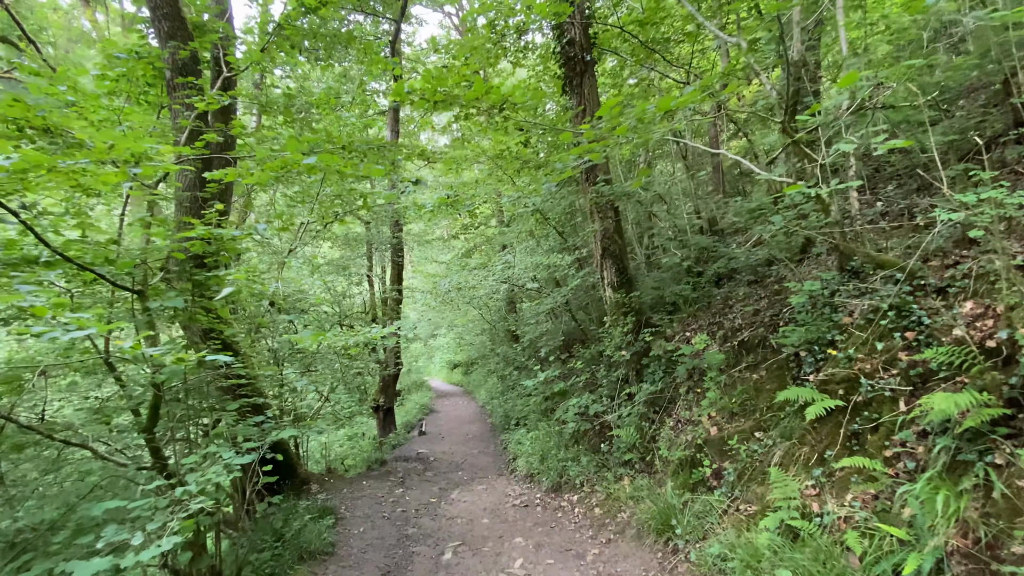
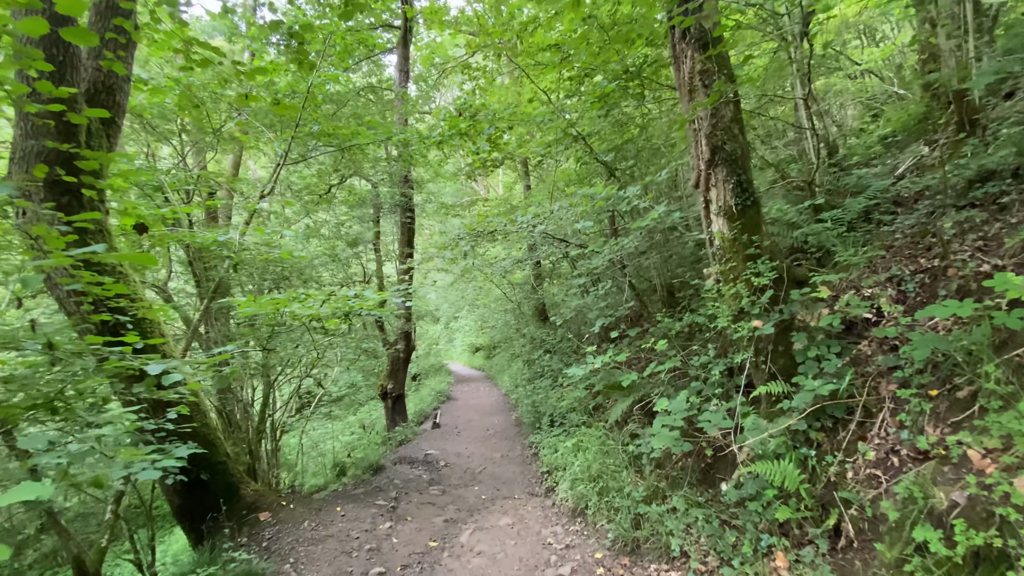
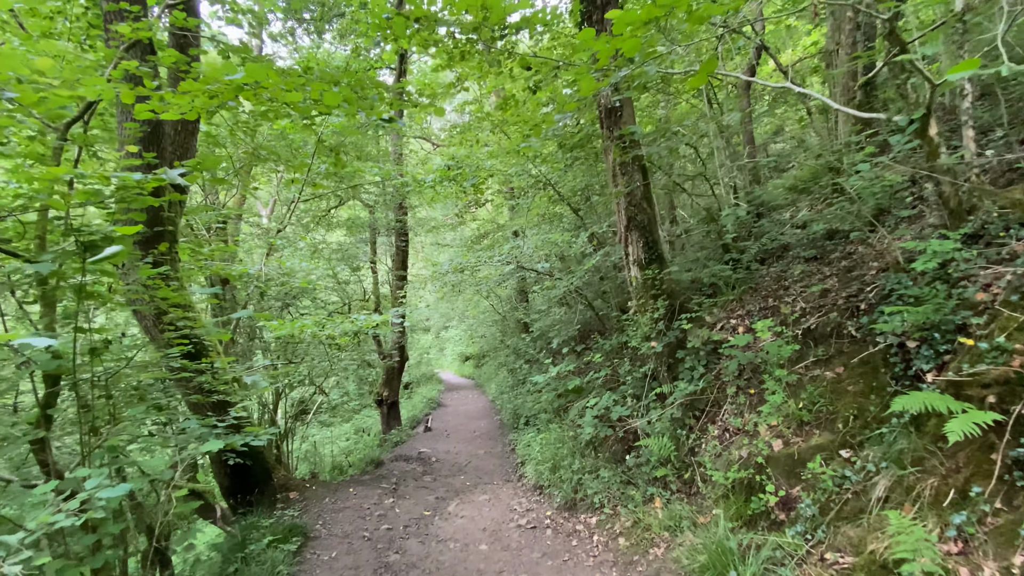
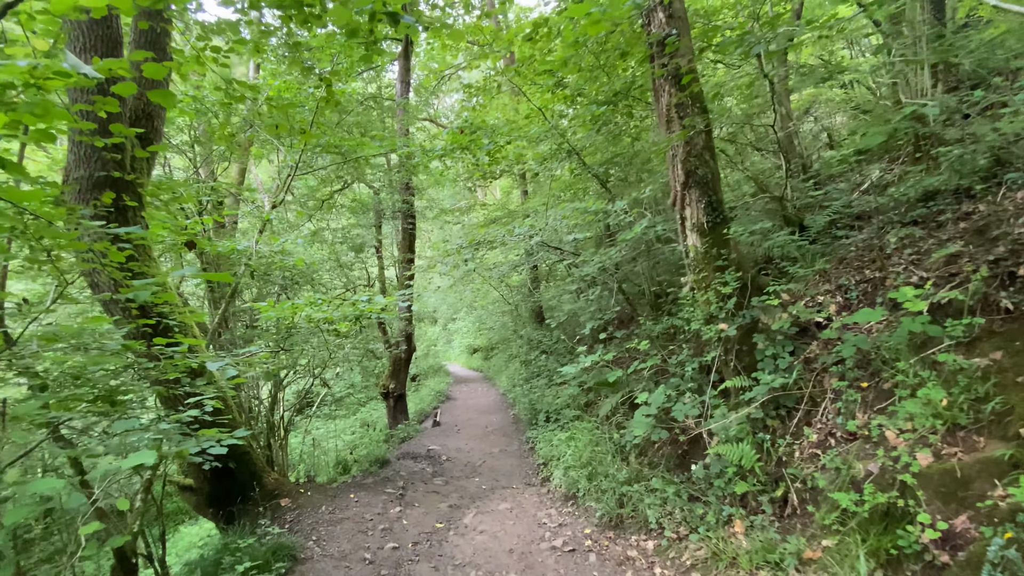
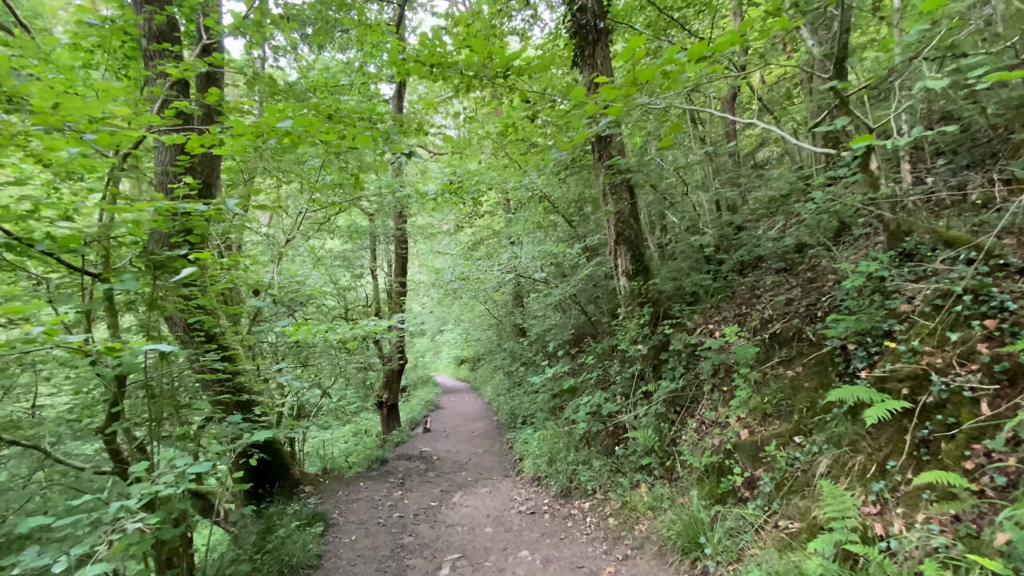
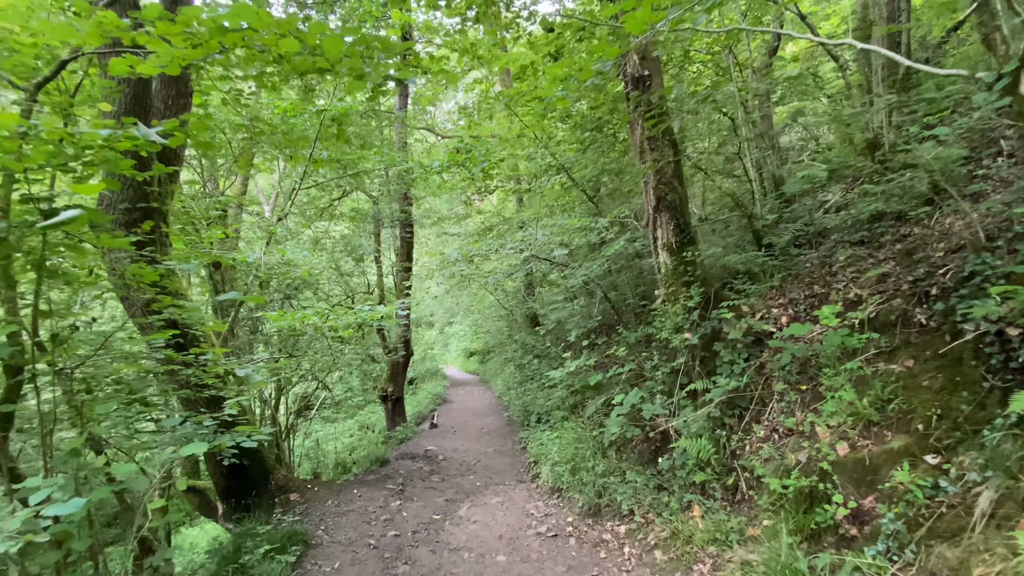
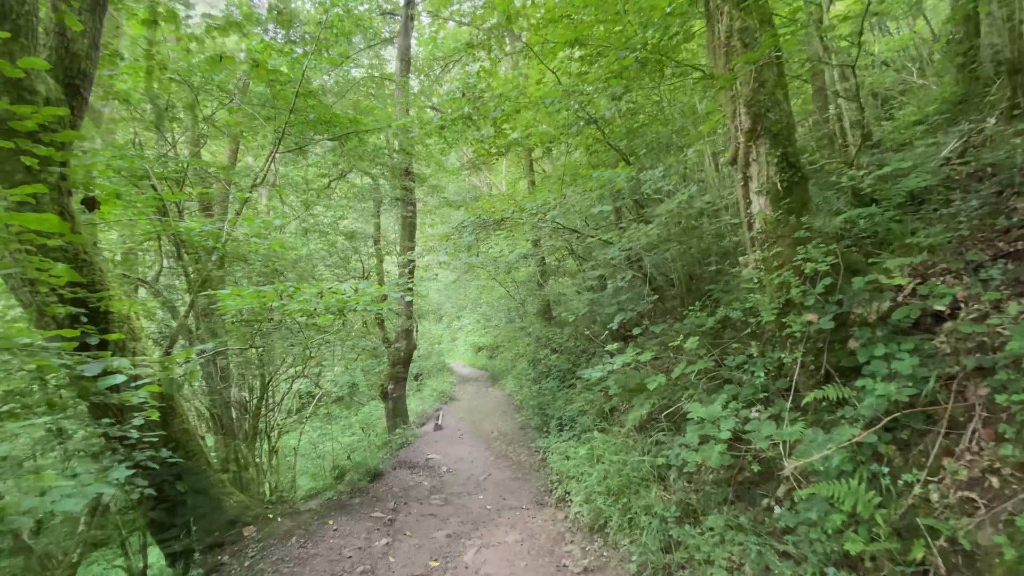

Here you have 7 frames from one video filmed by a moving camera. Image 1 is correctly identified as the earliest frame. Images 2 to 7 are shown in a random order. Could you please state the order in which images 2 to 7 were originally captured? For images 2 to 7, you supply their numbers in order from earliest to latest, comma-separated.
5, 3, 6, 4, 2, 7
